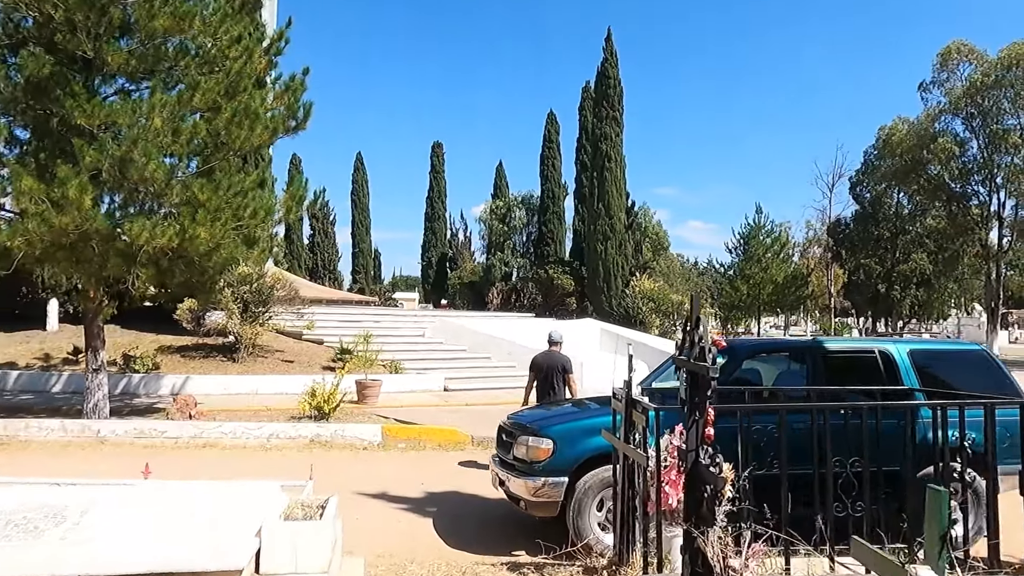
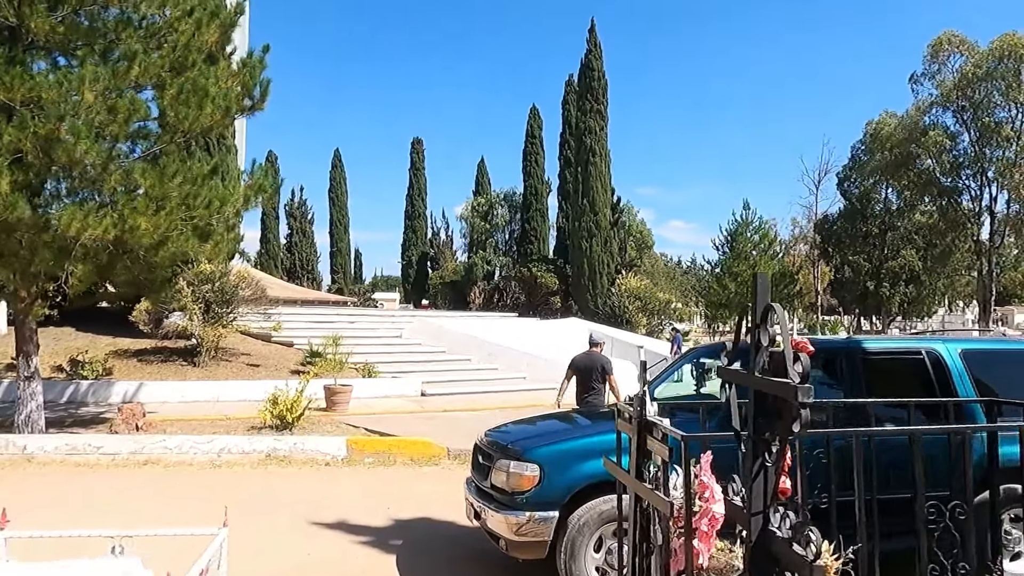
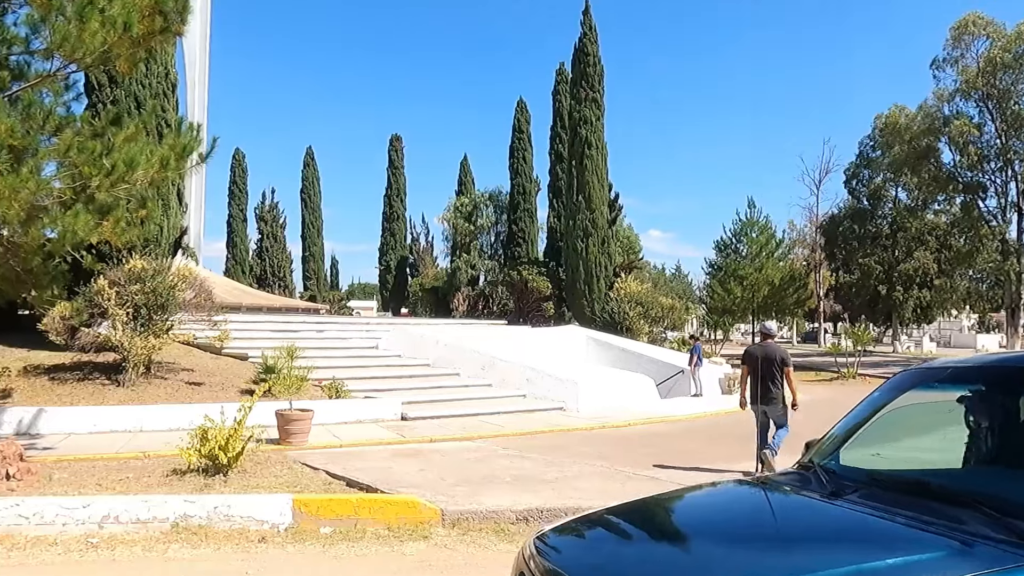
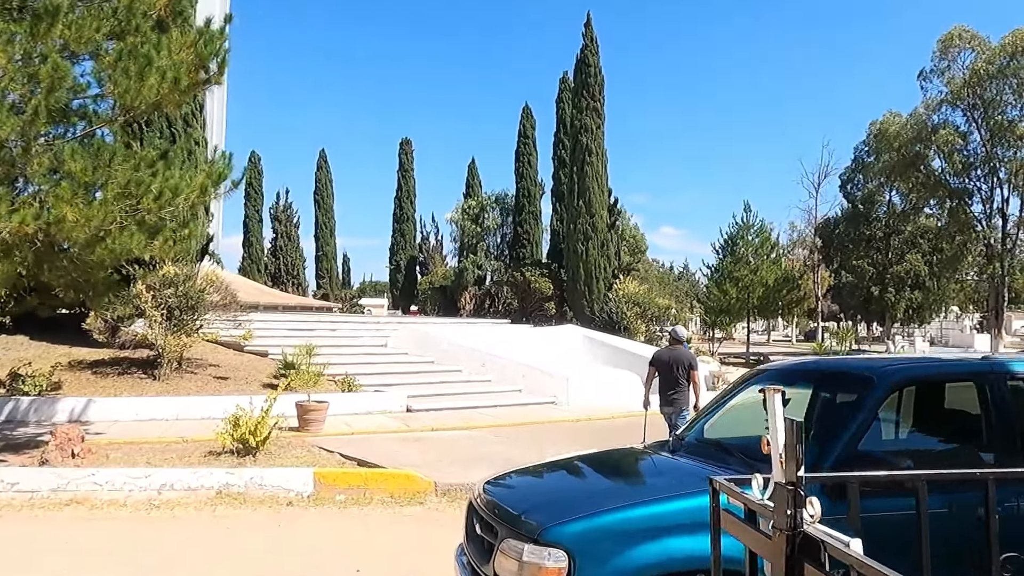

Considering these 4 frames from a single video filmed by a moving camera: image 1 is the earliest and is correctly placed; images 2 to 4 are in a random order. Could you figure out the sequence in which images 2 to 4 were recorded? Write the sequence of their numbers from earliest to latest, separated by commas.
2, 4, 3
